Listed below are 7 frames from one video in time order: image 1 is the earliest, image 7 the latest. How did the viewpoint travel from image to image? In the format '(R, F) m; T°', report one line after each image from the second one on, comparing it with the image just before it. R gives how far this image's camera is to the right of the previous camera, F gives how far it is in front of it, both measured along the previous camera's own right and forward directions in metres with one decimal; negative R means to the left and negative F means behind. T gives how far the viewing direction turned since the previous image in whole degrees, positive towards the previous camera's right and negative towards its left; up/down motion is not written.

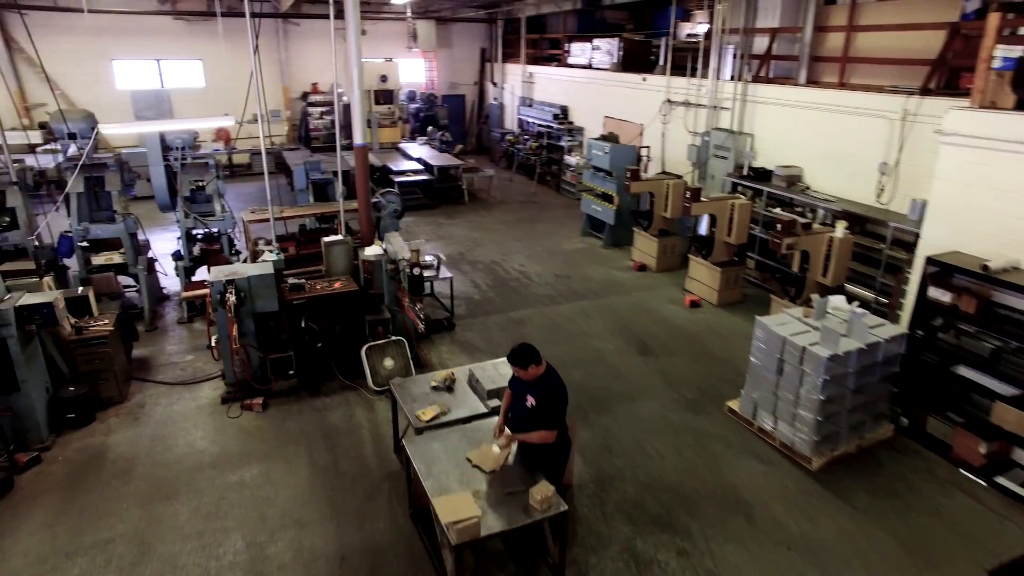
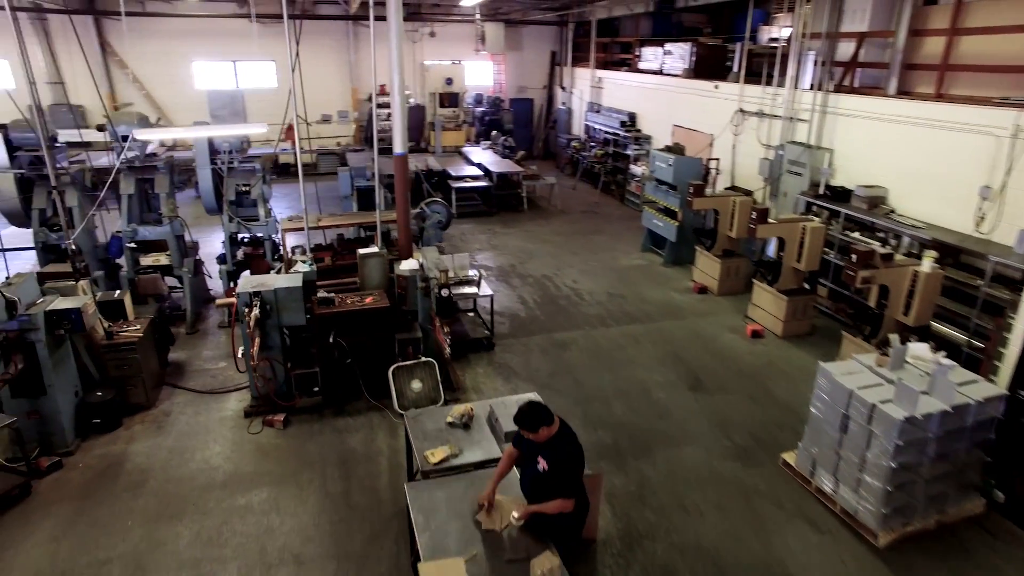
(+0.2, +0.3) m; -6°
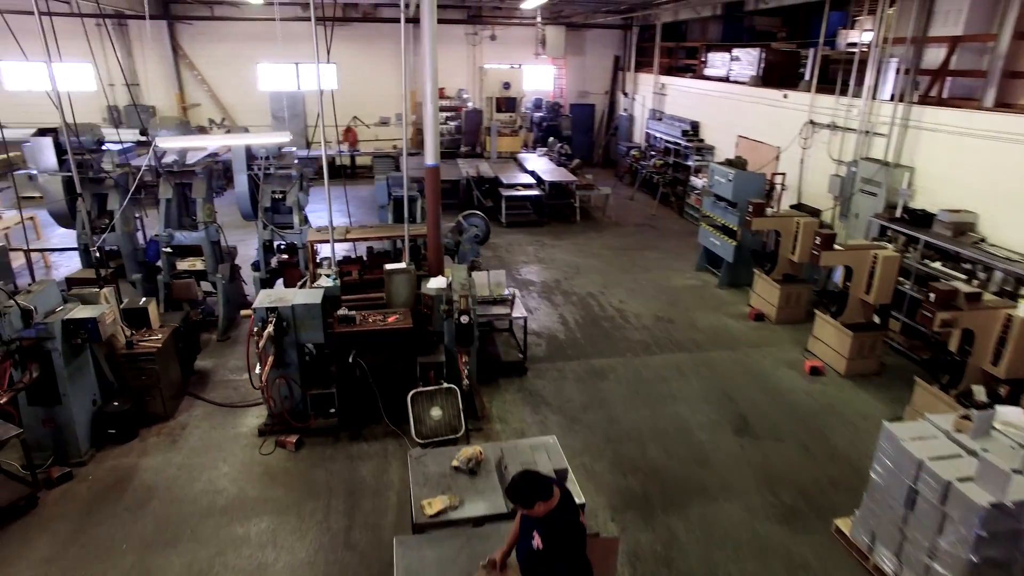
(+0.2, +0.3) m; -6°
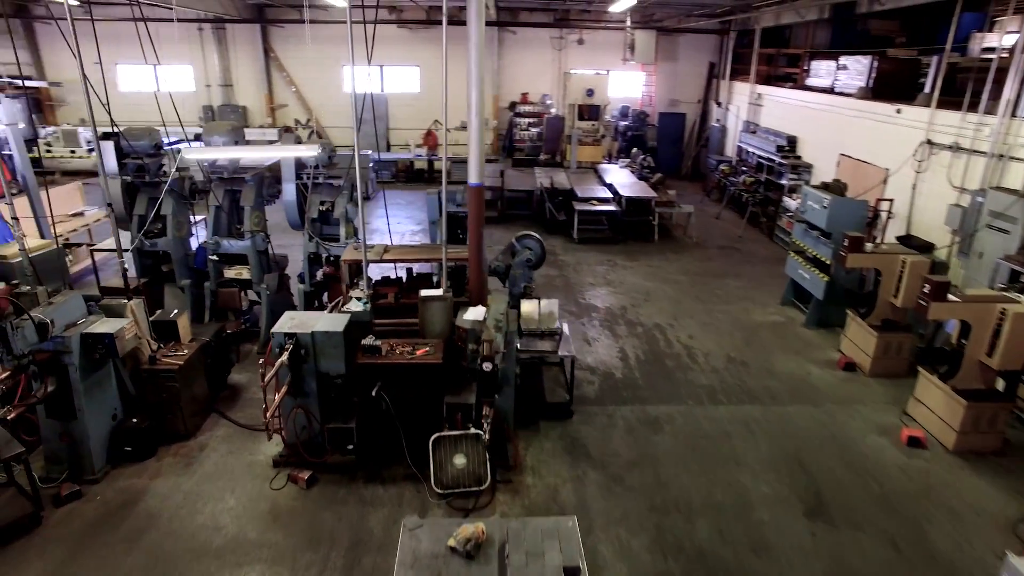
(+0.3, +0.5) m; -8°
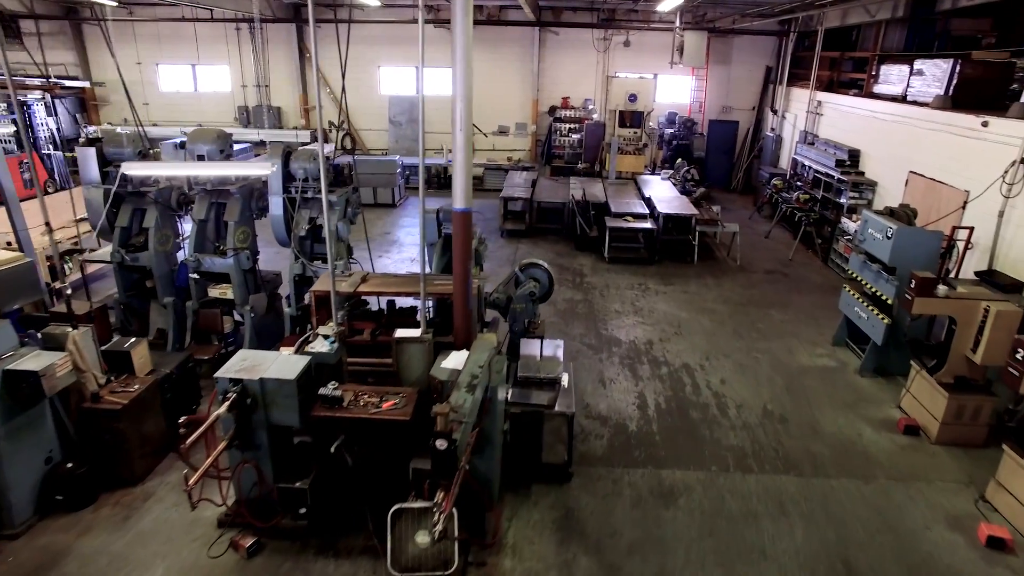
(+0.3, +0.6) m; -5°
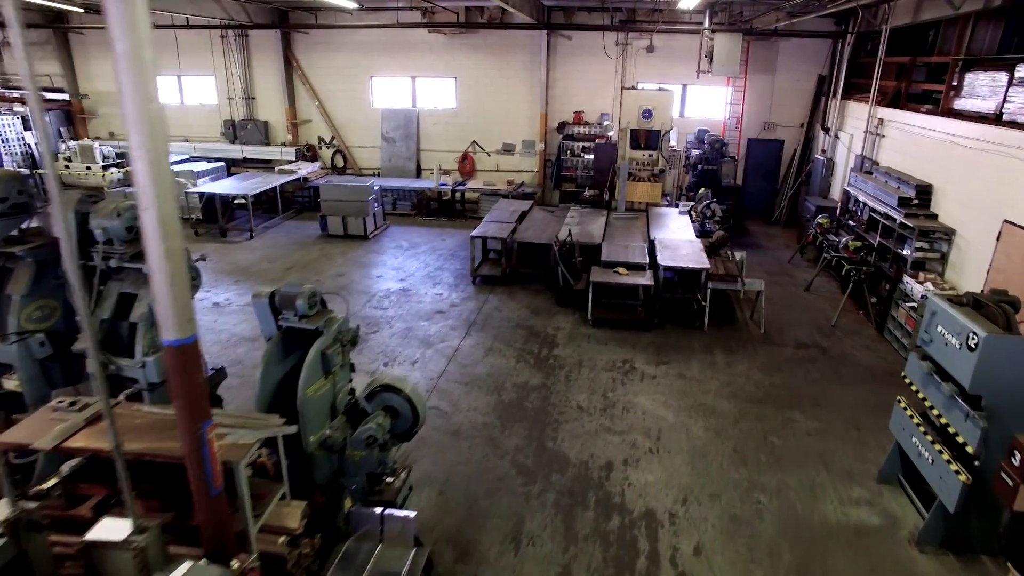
(+0.9, +1.6) m; -5°
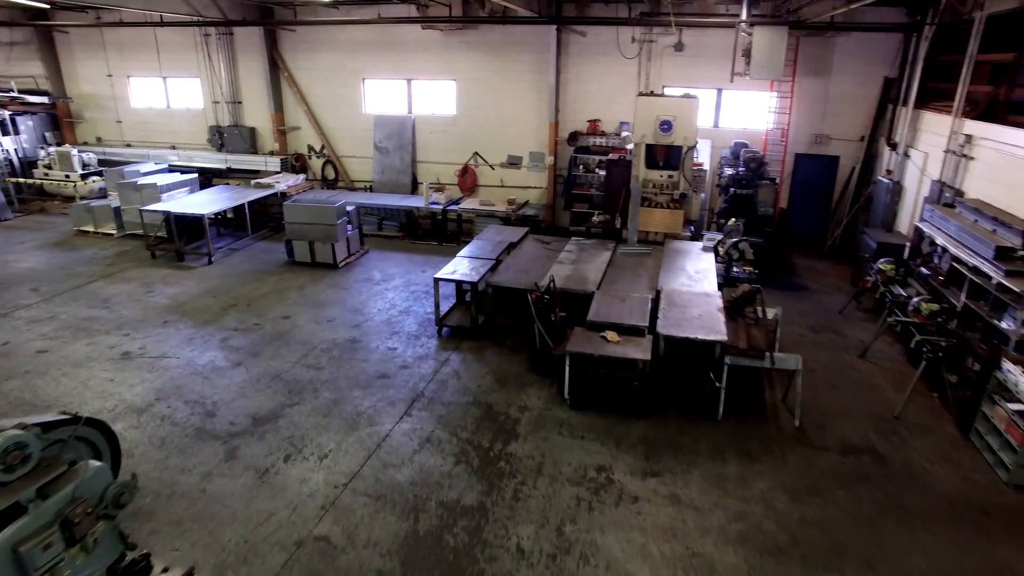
(+0.7, +1.4) m; -4°
